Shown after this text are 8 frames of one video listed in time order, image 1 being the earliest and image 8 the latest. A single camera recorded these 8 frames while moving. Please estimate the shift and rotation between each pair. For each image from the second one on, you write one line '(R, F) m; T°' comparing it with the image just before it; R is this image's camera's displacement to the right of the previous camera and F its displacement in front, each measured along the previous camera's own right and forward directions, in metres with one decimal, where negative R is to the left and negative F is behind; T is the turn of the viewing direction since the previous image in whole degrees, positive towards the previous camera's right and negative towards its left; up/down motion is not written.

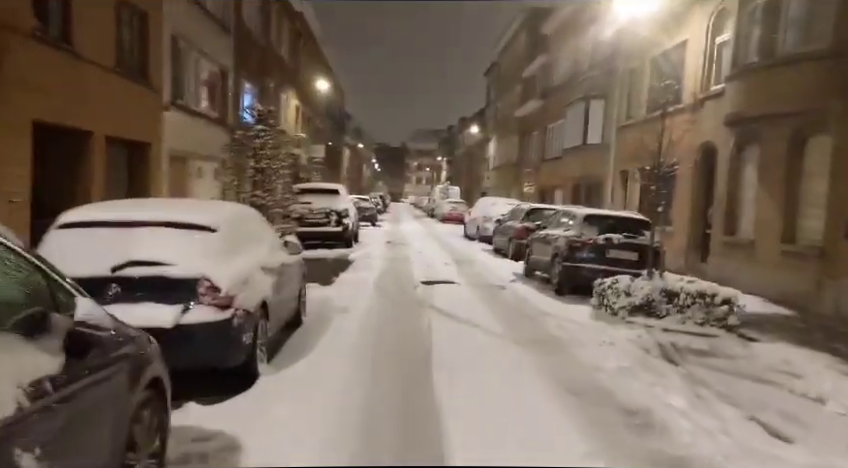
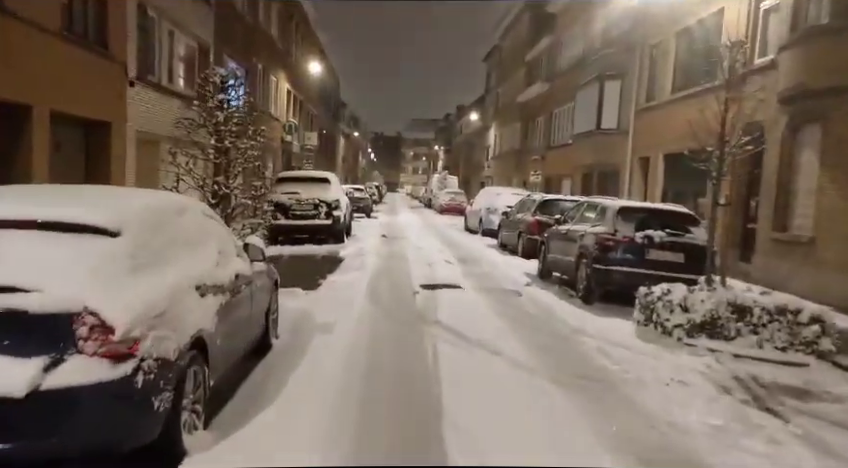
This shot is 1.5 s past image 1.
(-0.1, +1.9) m; 0°
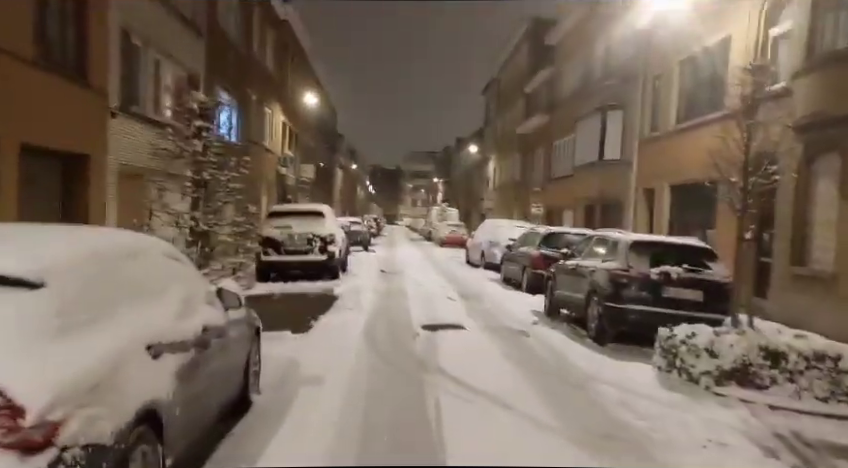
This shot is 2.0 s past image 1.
(0.0, +0.6) m; 0°
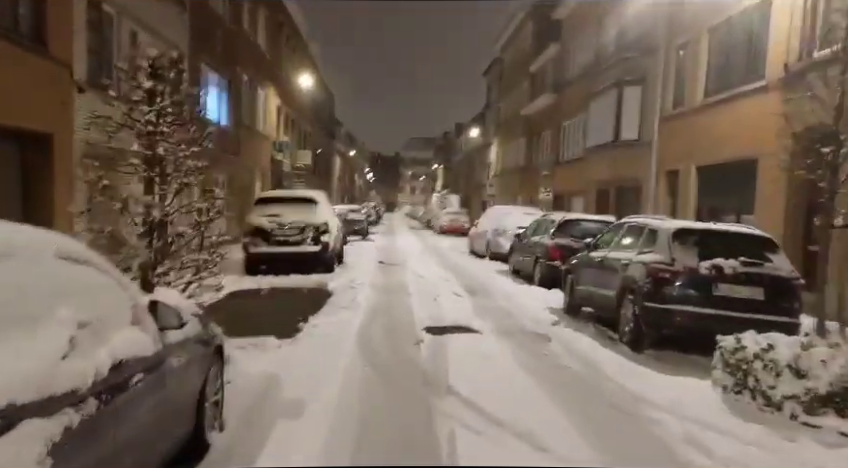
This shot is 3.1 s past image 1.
(-0.1, +1.4) m; 0°
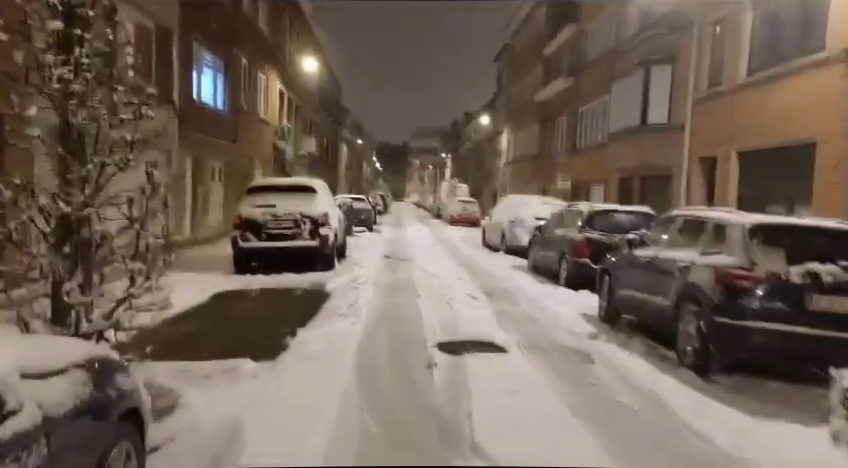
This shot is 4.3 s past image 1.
(-0.1, +1.5) m; -1°
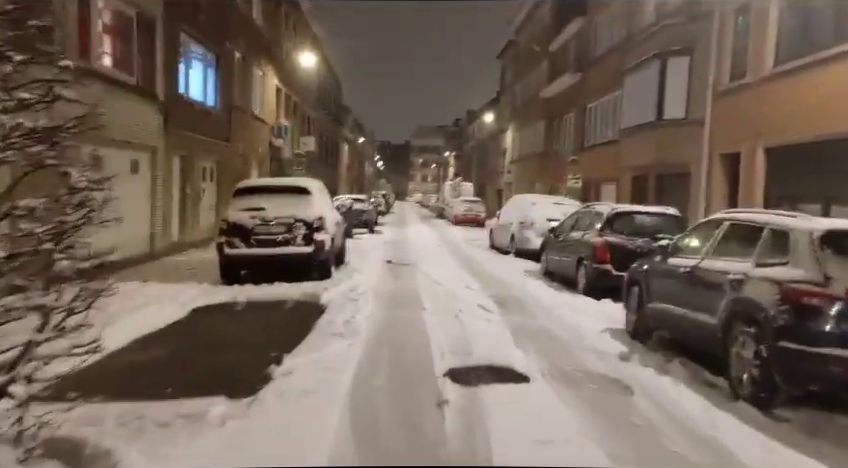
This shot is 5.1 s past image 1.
(0.0, +1.0) m; 0°
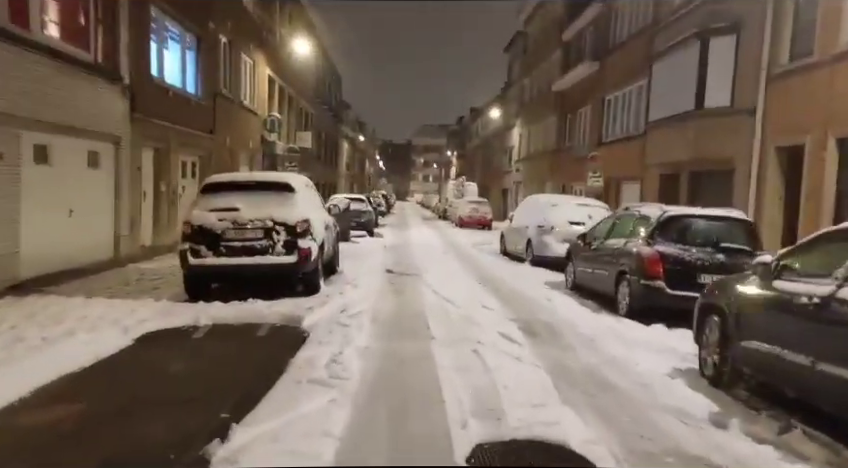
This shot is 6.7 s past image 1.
(-0.1, +2.0) m; 0°
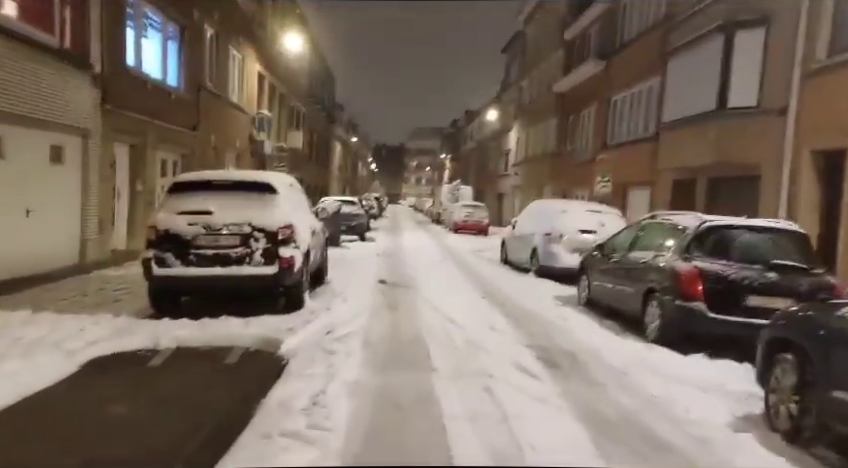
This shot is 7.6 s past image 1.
(-0.1, +1.2) m; +1°
